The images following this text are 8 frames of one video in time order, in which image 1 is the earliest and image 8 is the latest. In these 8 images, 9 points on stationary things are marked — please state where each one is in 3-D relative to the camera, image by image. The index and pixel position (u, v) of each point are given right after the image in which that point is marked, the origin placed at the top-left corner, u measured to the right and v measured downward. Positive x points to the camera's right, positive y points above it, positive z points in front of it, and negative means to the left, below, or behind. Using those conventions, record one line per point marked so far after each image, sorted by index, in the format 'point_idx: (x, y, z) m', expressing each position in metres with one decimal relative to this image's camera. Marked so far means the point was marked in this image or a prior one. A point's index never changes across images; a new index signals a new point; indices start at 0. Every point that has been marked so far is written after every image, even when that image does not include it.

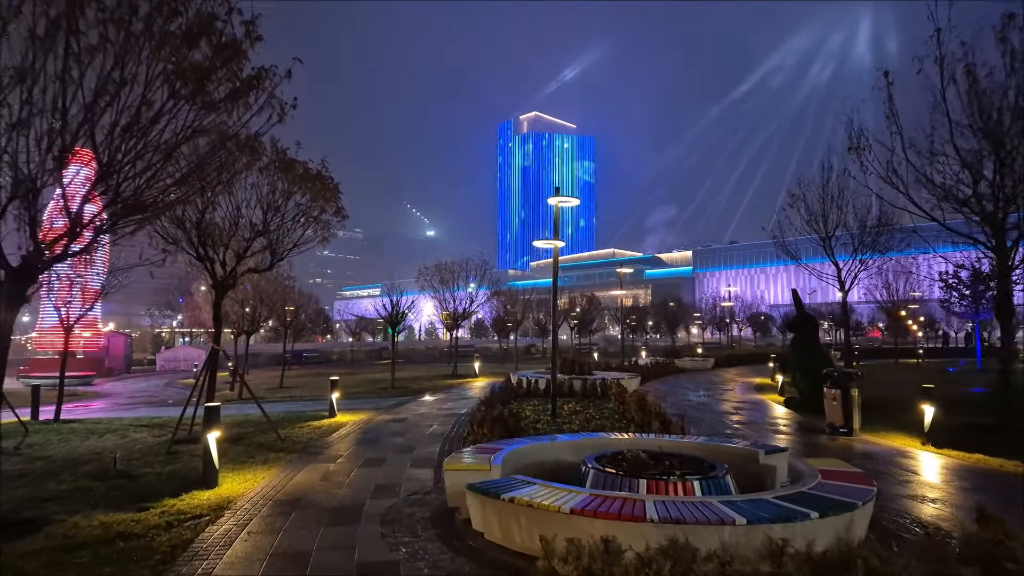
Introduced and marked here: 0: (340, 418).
0: (-3.8, -2.9, +13.2) m
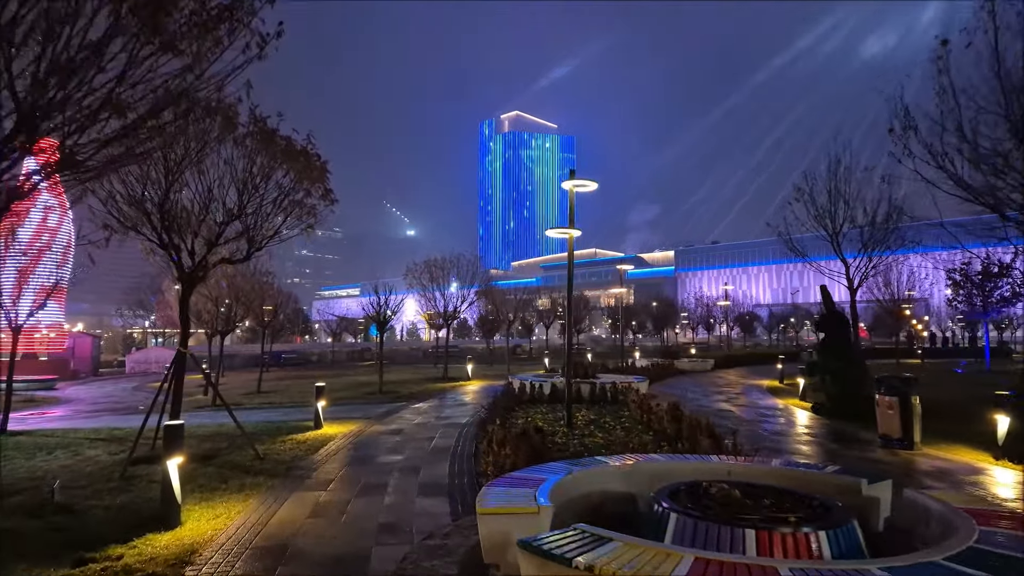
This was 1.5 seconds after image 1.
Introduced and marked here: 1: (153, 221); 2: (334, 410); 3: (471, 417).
0: (-3.6, -2.8, +11.7) m
1: (-5.5, +1.1, +9.1) m
2: (-4.3, -3.0, +14.2) m
3: (-0.9, -2.9, +13.3) m
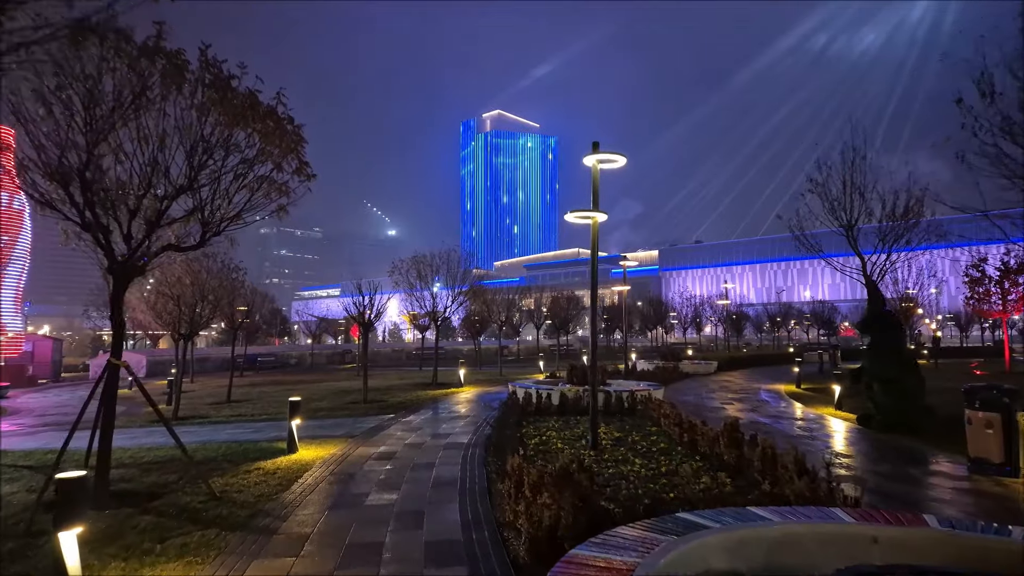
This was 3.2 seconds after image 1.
0: (-3.4, -2.7, +9.8) m
1: (-5.2, +1.1, +7.1) m
2: (-4.1, -2.9, +12.2) m
3: (-0.7, -2.8, +11.4) m
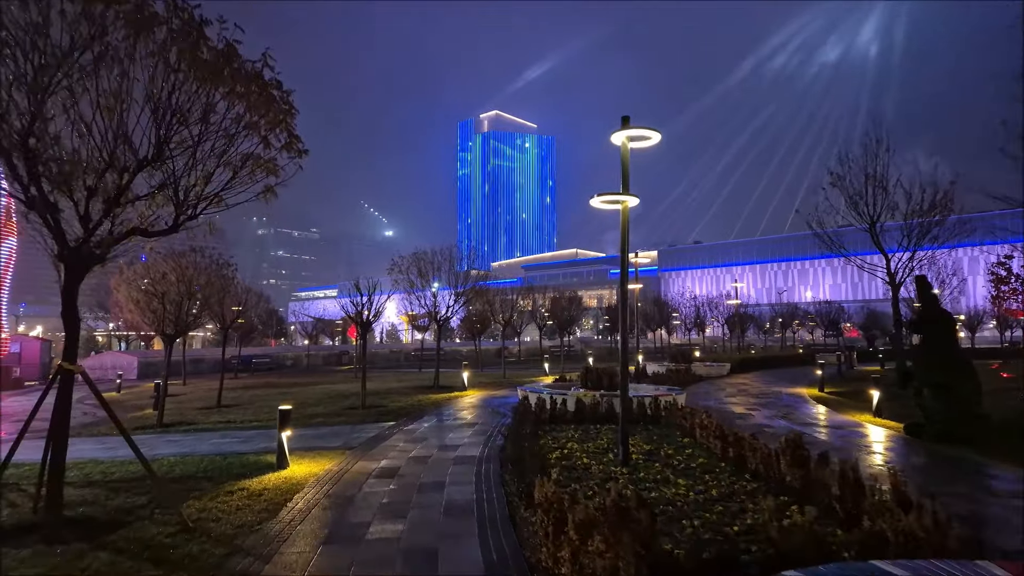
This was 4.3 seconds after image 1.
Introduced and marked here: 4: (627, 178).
0: (-3.1, -2.7, +8.6) m
1: (-5.0, +1.2, +5.9) m
2: (-3.9, -2.8, +11.1) m
3: (-0.5, -2.7, +10.3) m
4: (+1.7, +1.6, +8.5) m
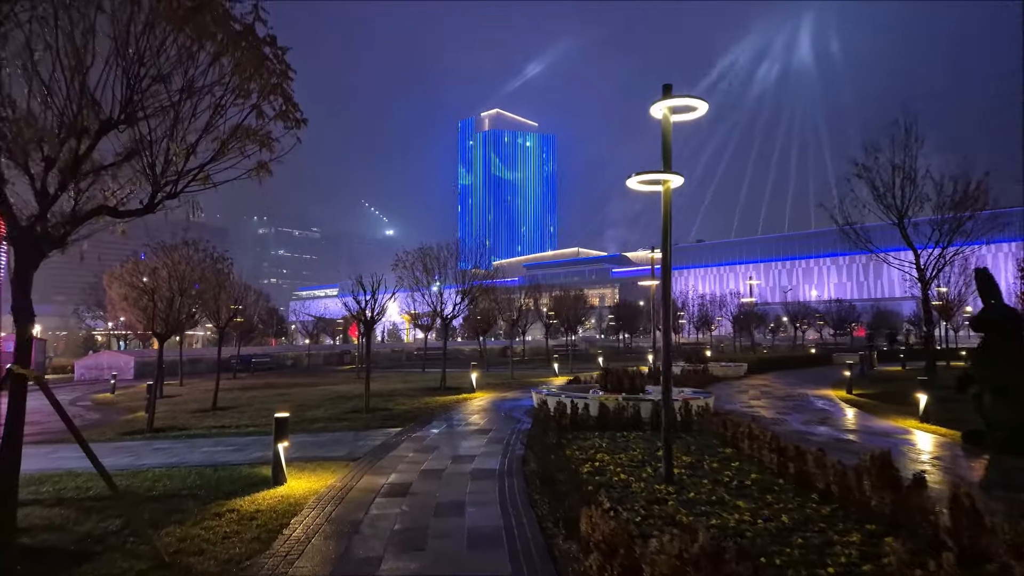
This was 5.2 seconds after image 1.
0: (-2.8, -2.6, +7.6) m
1: (-4.6, +1.3, +4.9) m
2: (-3.5, -2.7, +10.1) m
3: (-0.1, -2.6, +9.3) m
4: (+2.0, +1.7, +7.5) m
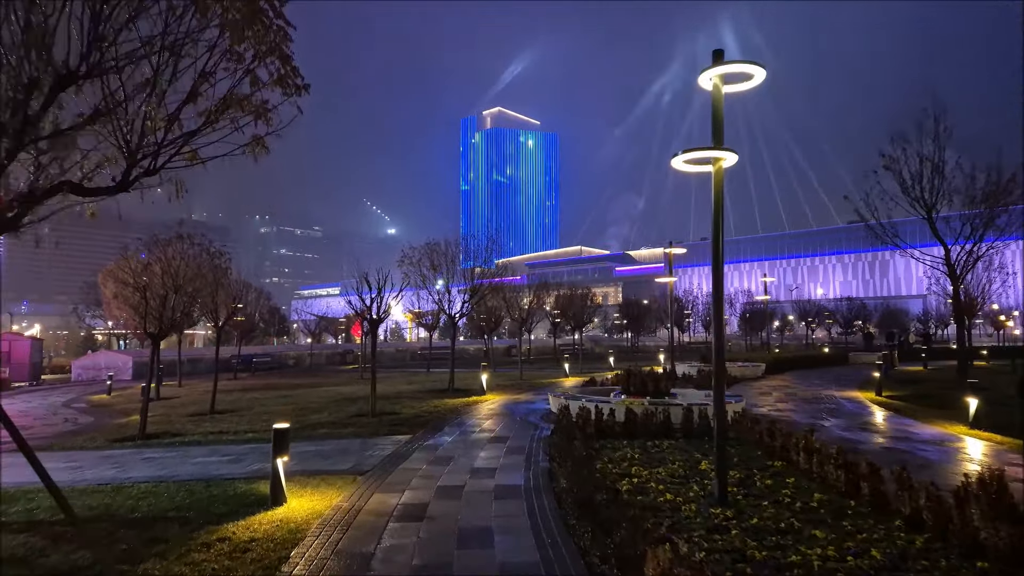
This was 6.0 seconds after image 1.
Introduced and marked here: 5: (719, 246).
0: (-2.5, -2.5, +6.7) m
1: (-4.3, +1.4, +4.0) m
2: (-3.2, -2.6, +9.2) m
3: (+0.2, -2.6, +8.4) m
4: (+2.3, +1.8, +6.6) m
5: (+2.3, +0.5, +6.6) m
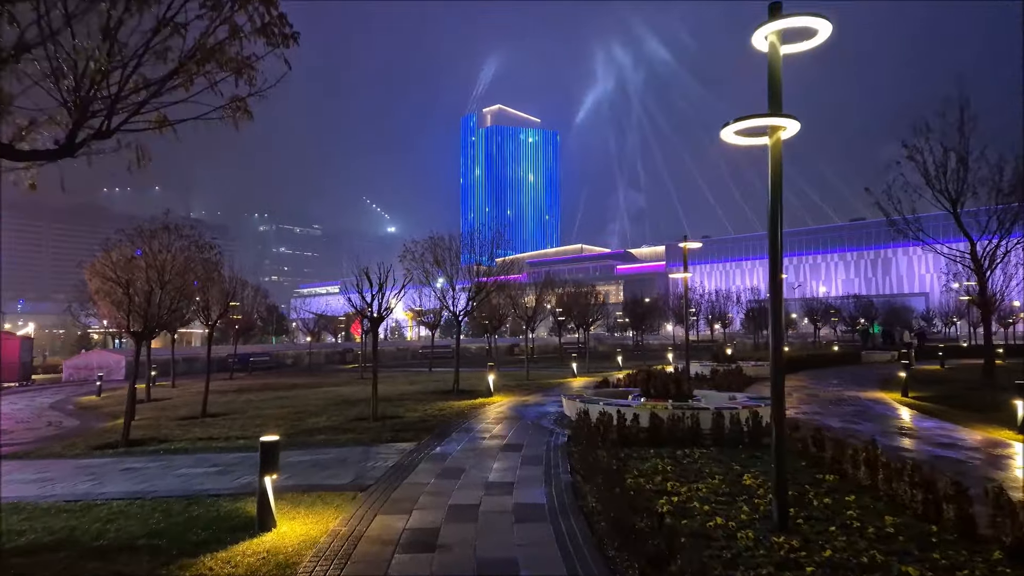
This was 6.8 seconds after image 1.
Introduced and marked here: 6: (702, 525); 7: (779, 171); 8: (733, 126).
0: (-2.2, -2.4, +5.8) m
1: (-4.1, +1.5, +3.1) m
2: (-2.9, -2.5, +8.3) m
3: (+0.5, -2.5, +7.5) m
4: (+2.6, +1.9, +5.7) m
5: (+2.5, +0.6, +5.6) m
6: (+1.8, -2.2, +5.6) m
7: (+2.6, +1.1, +5.7) m
8: (+2.2, +1.6, +5.8) m
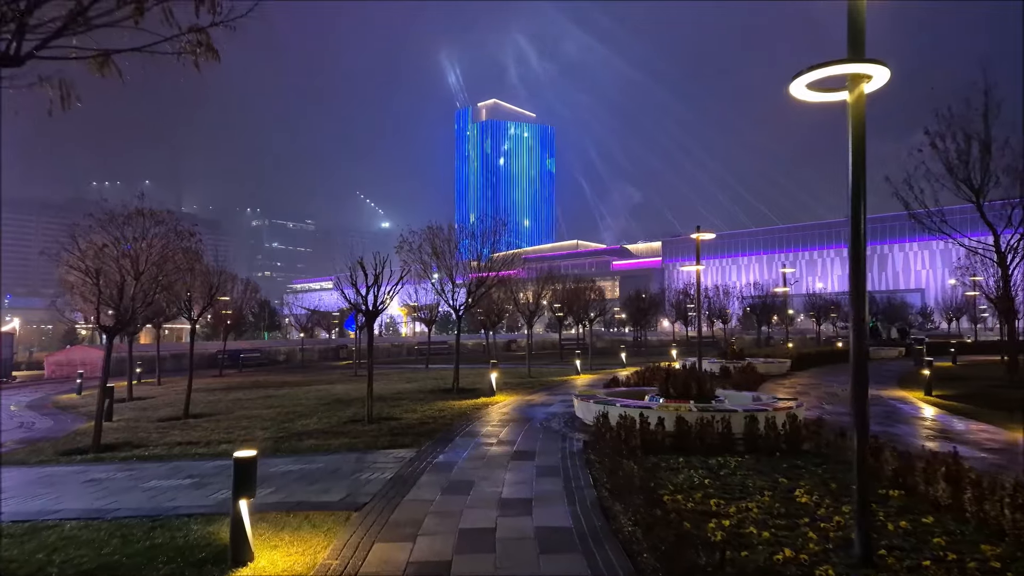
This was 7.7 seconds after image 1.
0: (-2.0, -2.3, +4.8) m
1: (-3.8, +1.6, +2.1) m
2: (-2.8, -2.4, +7.3) m
3: (+0.7, -2.3, +6.5) m
4: (+2.8, +2.0, +4.7) m
5: (+2.7, +0.7, +4.7) m
6: (+2.0, -2.1, +4.6) m
7: (+2.8, +1.2, +4.7) m
8: (+2.4, +1.7, +4.8) m
